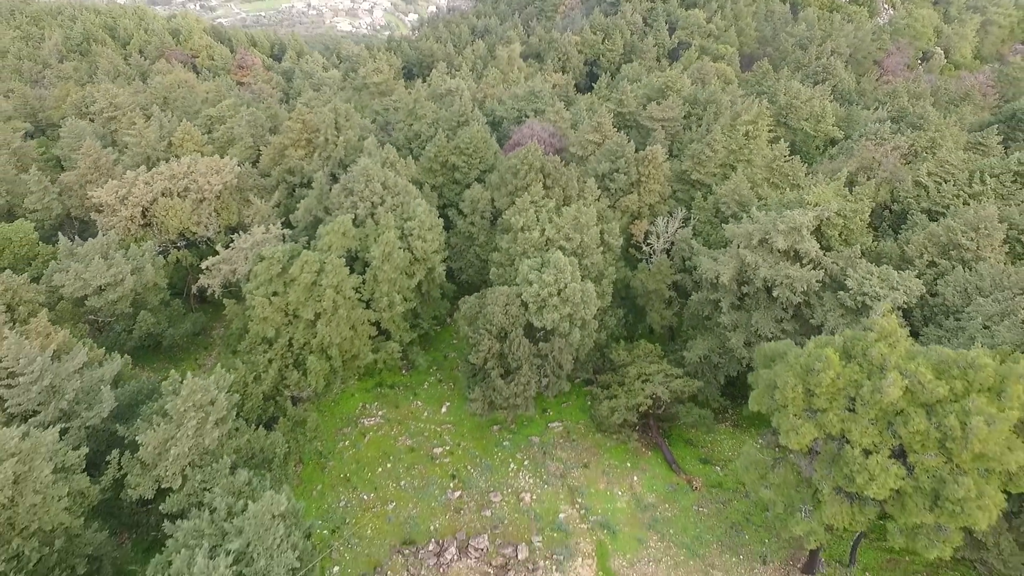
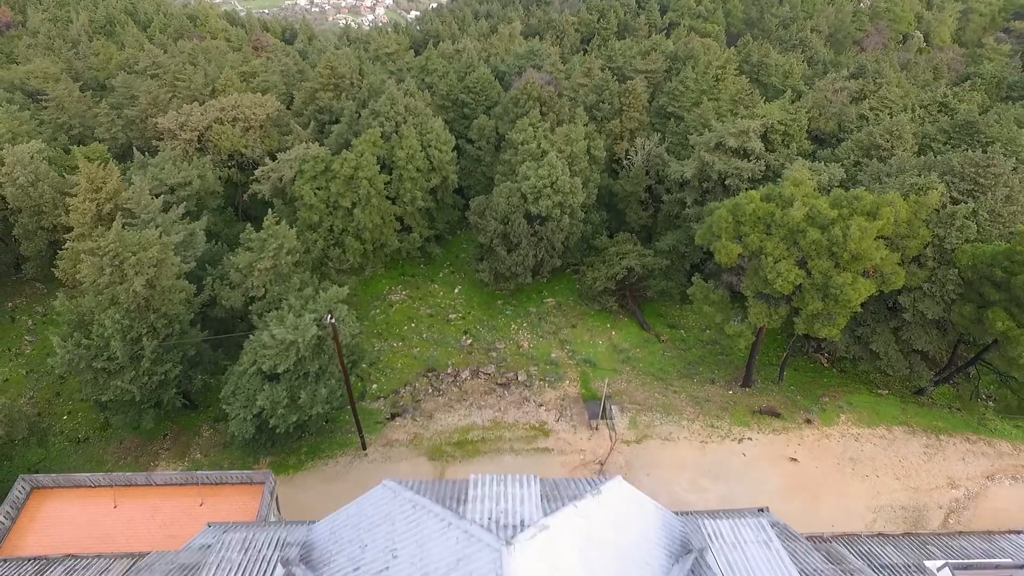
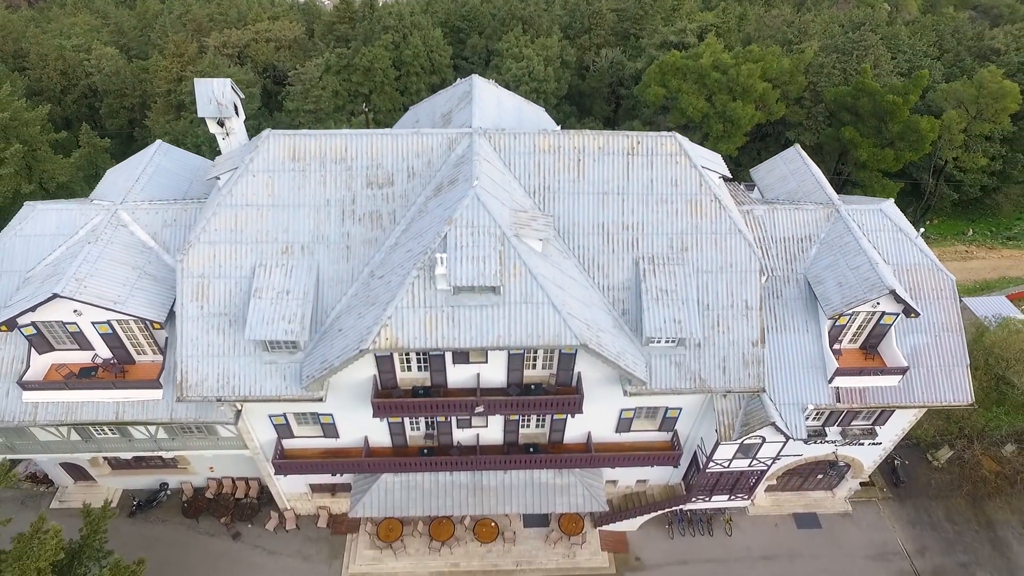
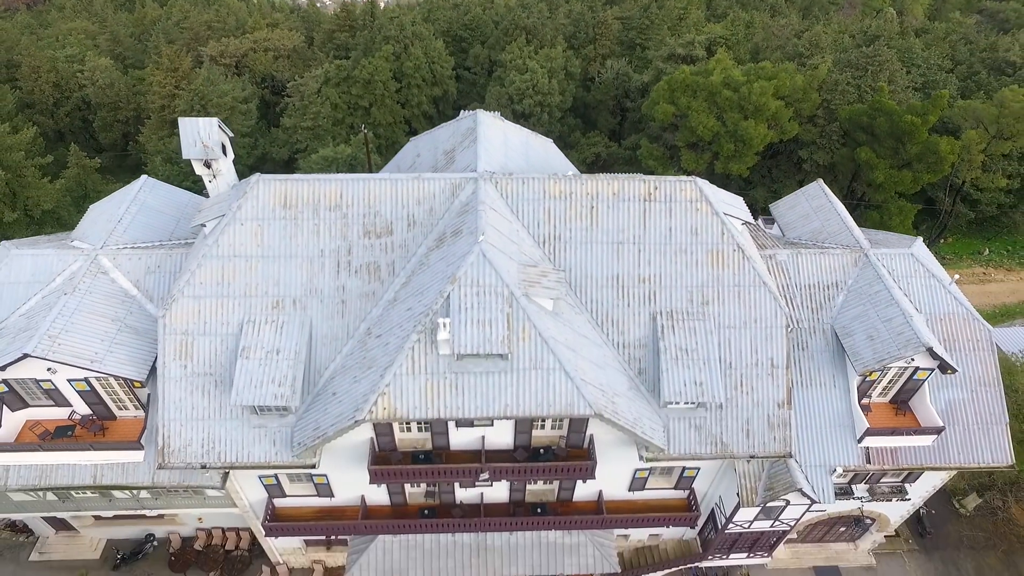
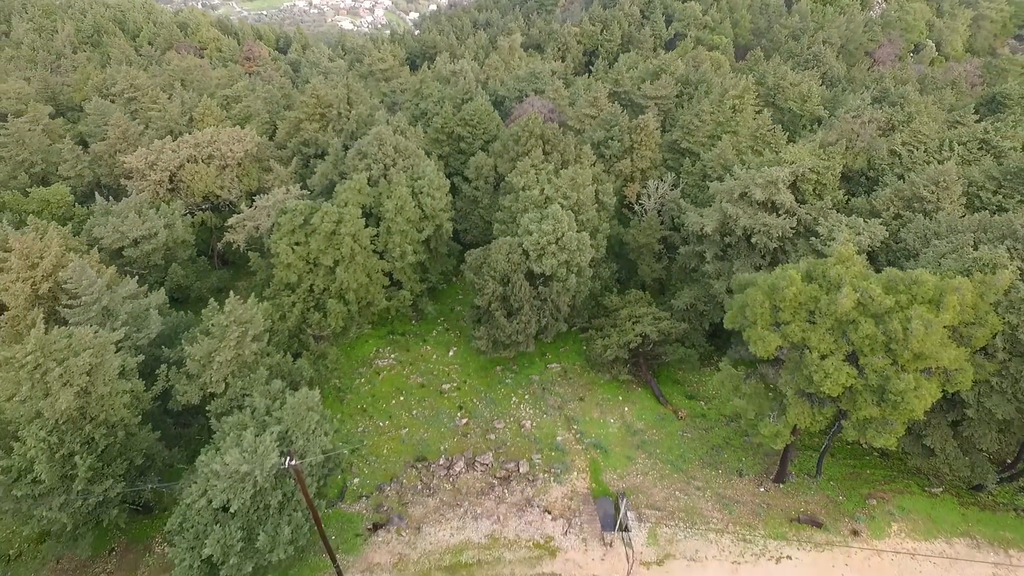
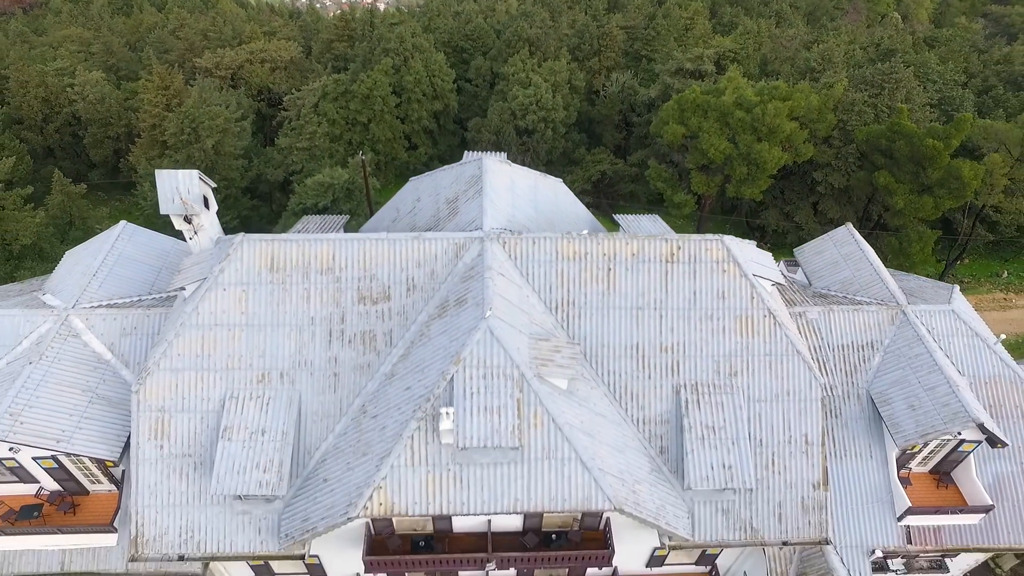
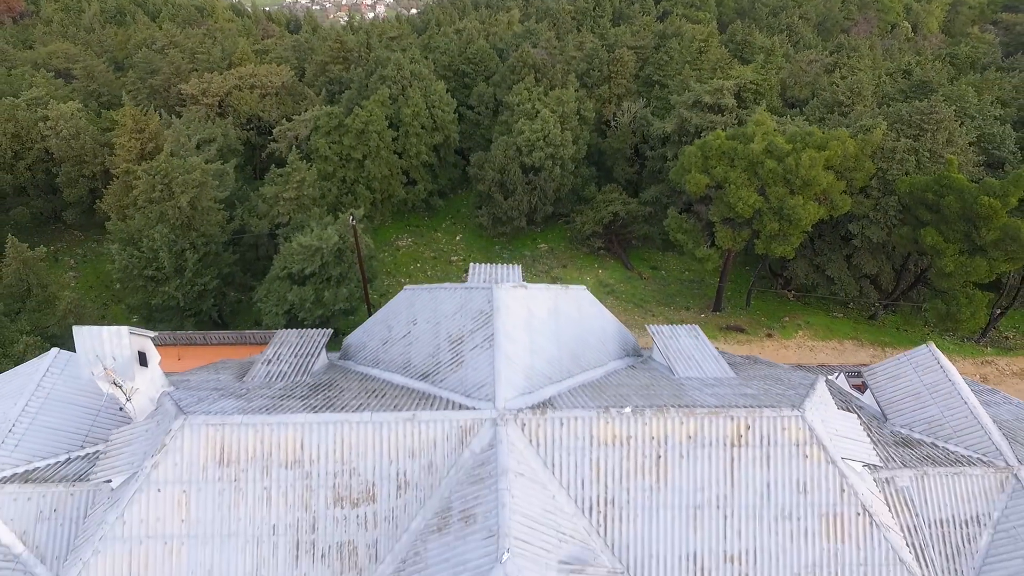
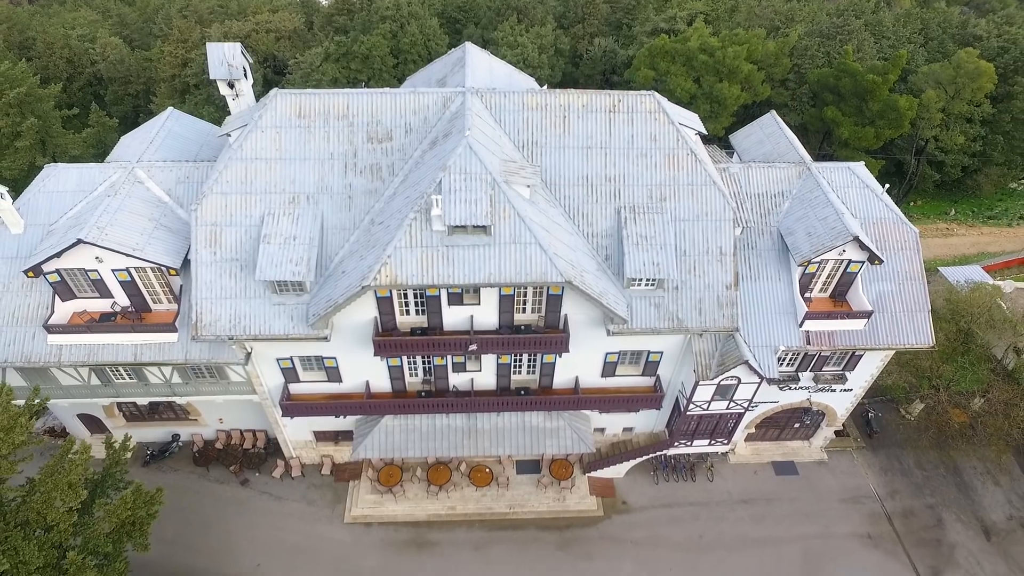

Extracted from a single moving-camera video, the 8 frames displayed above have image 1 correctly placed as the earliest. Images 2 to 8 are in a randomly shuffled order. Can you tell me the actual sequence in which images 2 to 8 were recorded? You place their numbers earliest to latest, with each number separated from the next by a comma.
5, 2, 7, 6, 4, 3, 8
